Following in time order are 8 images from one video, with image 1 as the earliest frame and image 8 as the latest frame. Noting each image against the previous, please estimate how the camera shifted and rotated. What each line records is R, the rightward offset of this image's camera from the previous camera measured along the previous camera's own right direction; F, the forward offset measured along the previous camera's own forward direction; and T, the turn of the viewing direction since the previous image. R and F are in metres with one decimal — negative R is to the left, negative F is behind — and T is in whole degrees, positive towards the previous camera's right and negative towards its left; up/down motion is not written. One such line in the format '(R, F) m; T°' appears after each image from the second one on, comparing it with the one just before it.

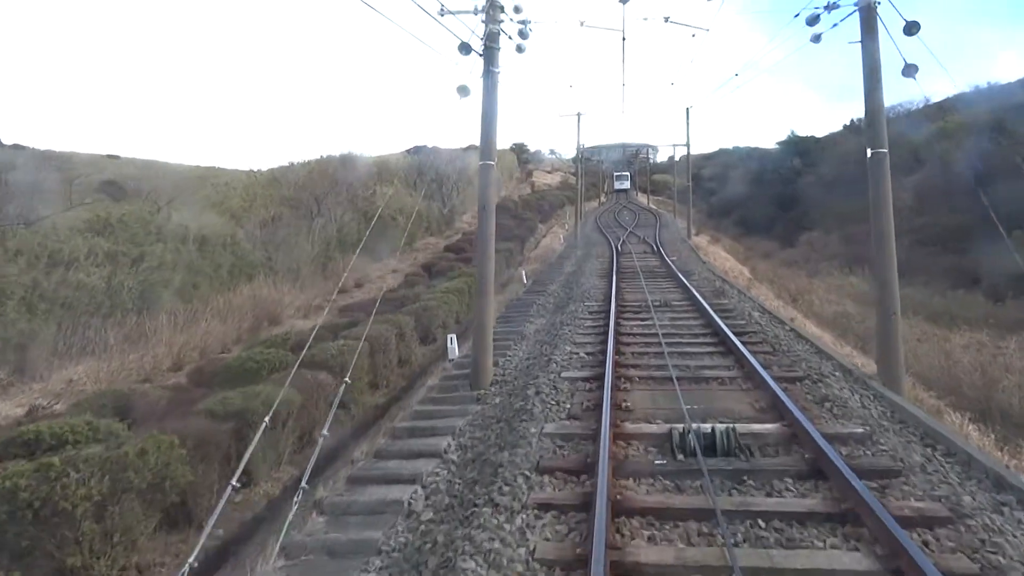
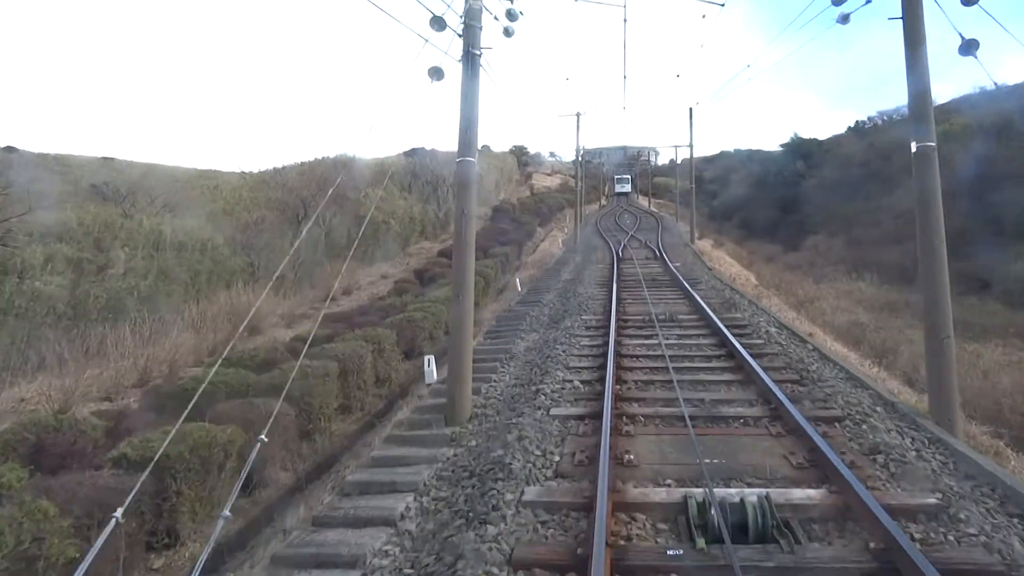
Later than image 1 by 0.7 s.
(+0.1, +1.1) m; 0°
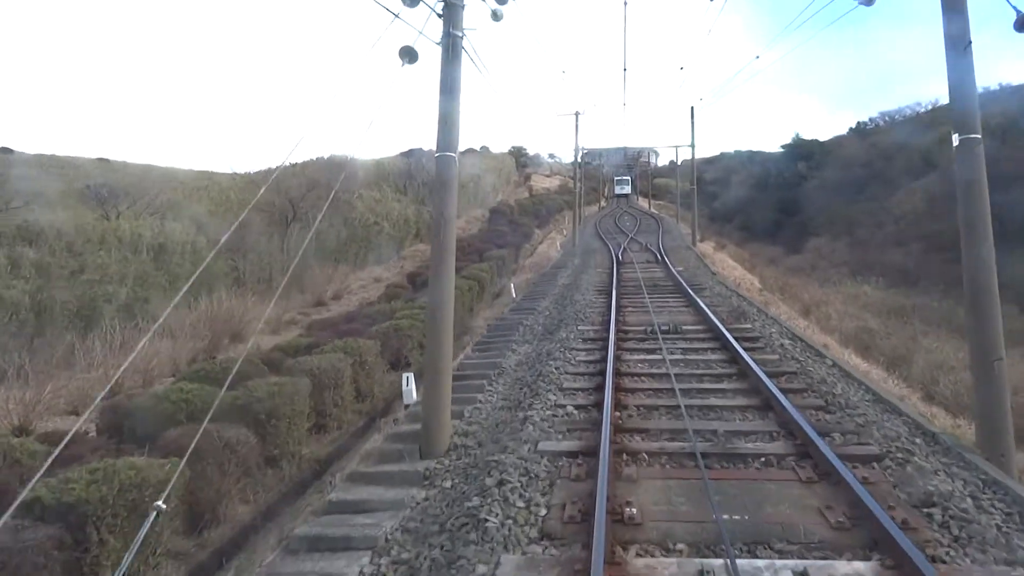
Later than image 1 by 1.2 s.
(+0.1, +0.8) m; 0°
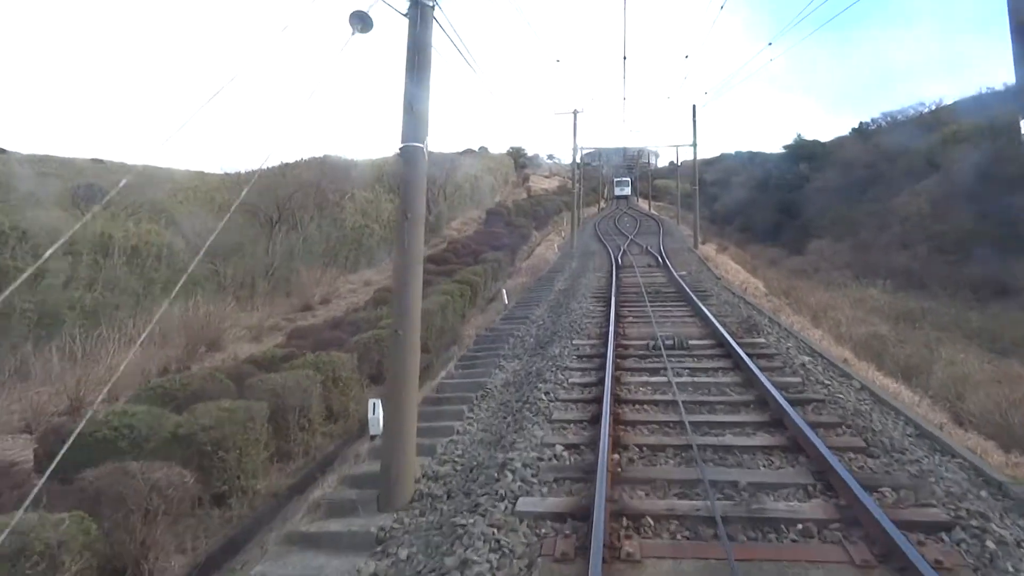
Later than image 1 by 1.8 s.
(+0.1, +1.0) m; 0°
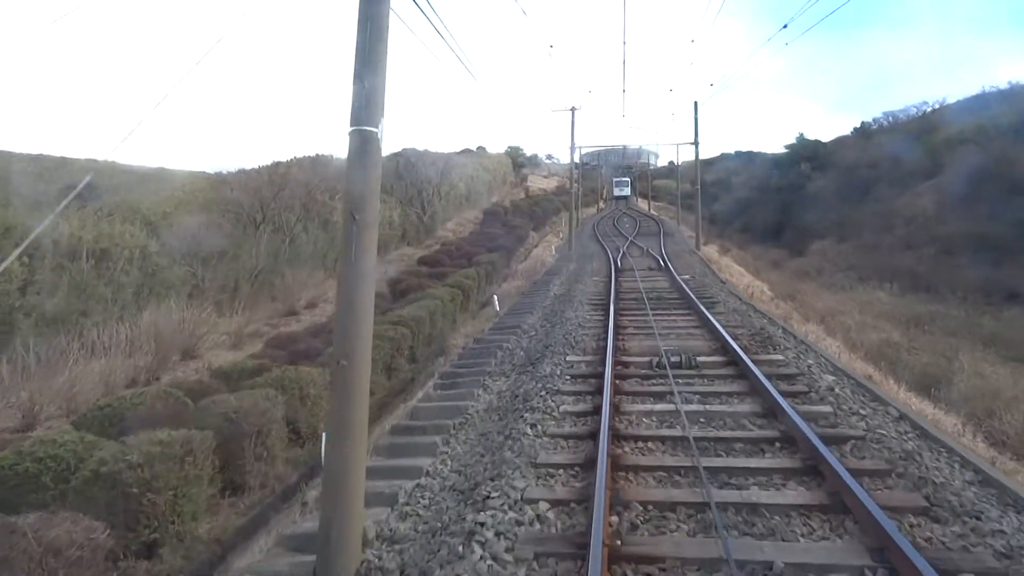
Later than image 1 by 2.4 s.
(+0.1, +1.0) m; 0°
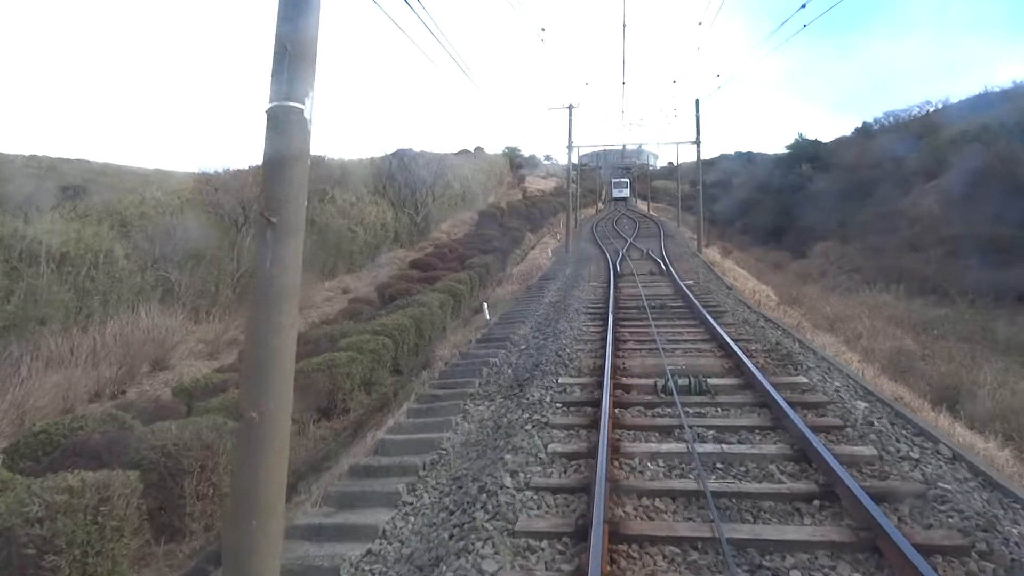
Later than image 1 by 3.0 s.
(+0.1, +1.0) m; 0°
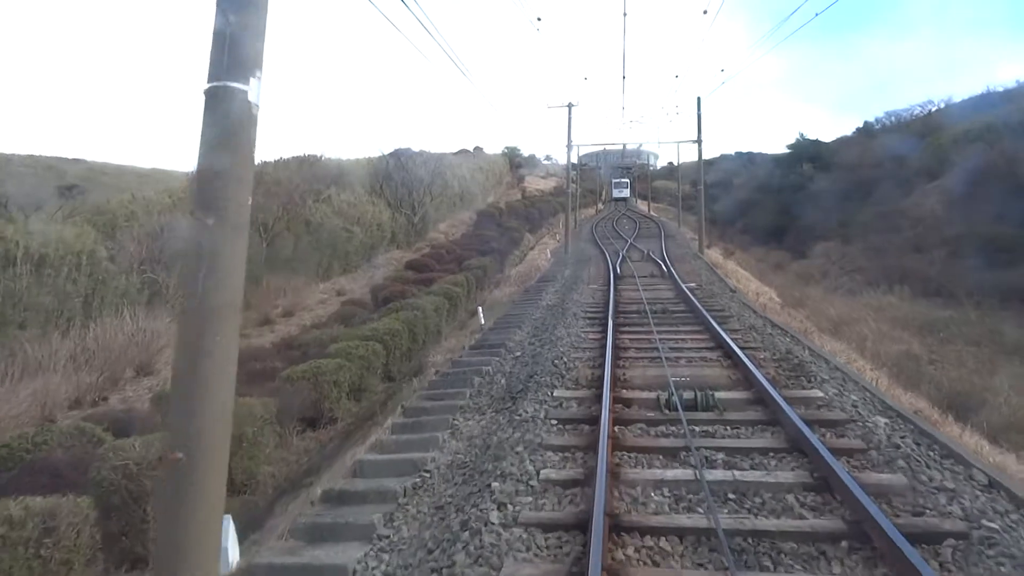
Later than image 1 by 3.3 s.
(+0.1, +0.5) m; 0°
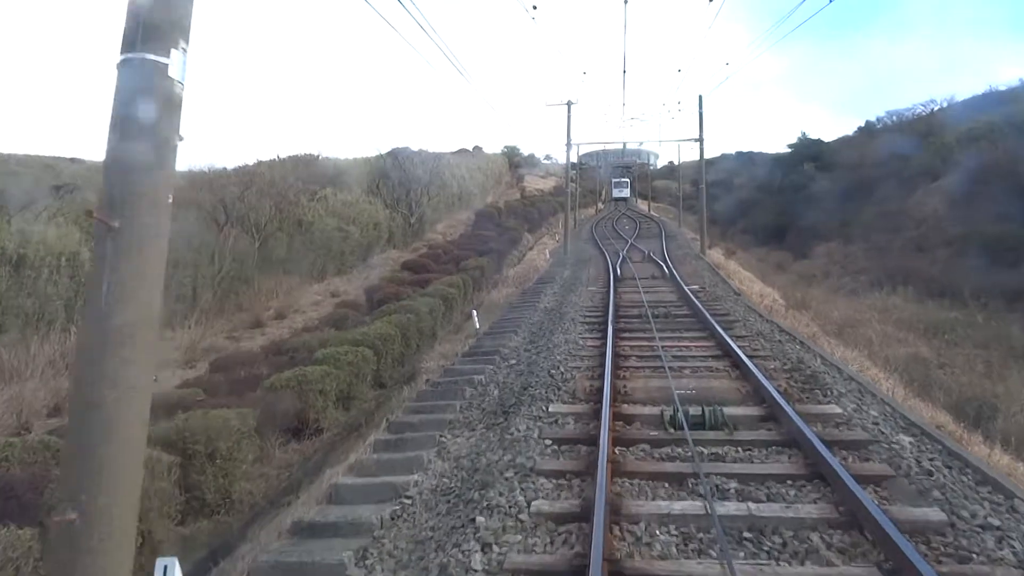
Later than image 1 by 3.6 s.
(+0.1, +0.5) m; 0°
